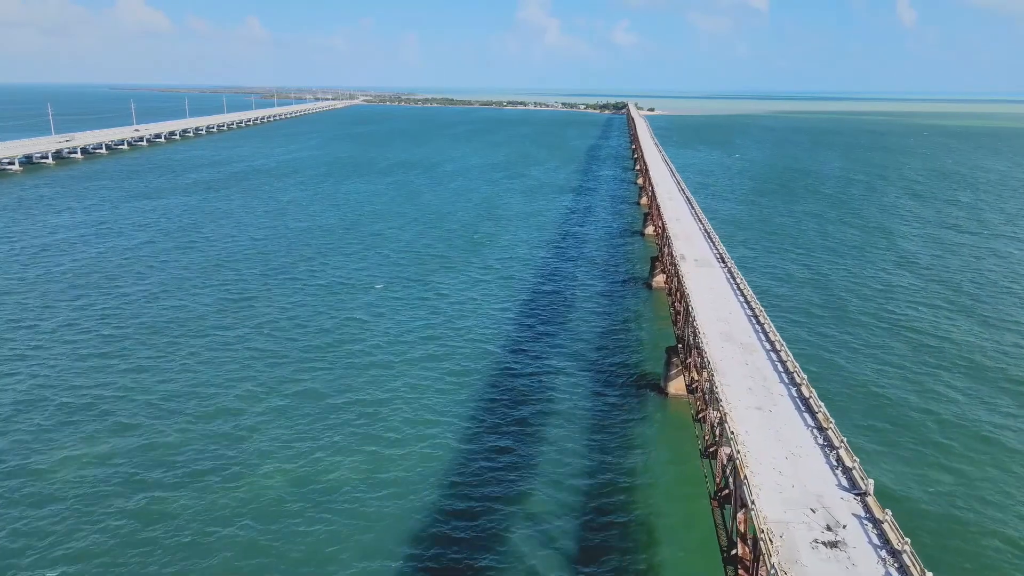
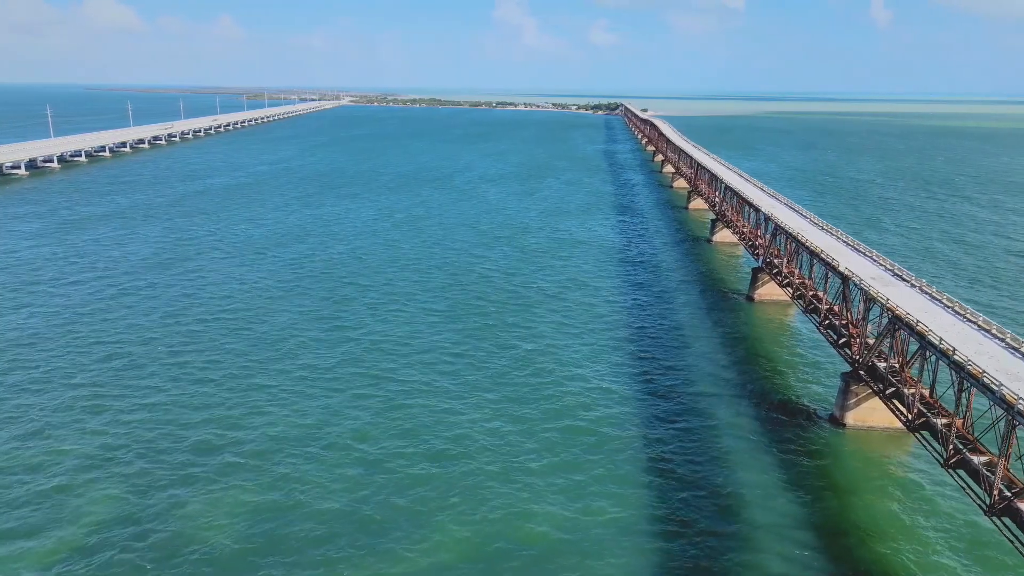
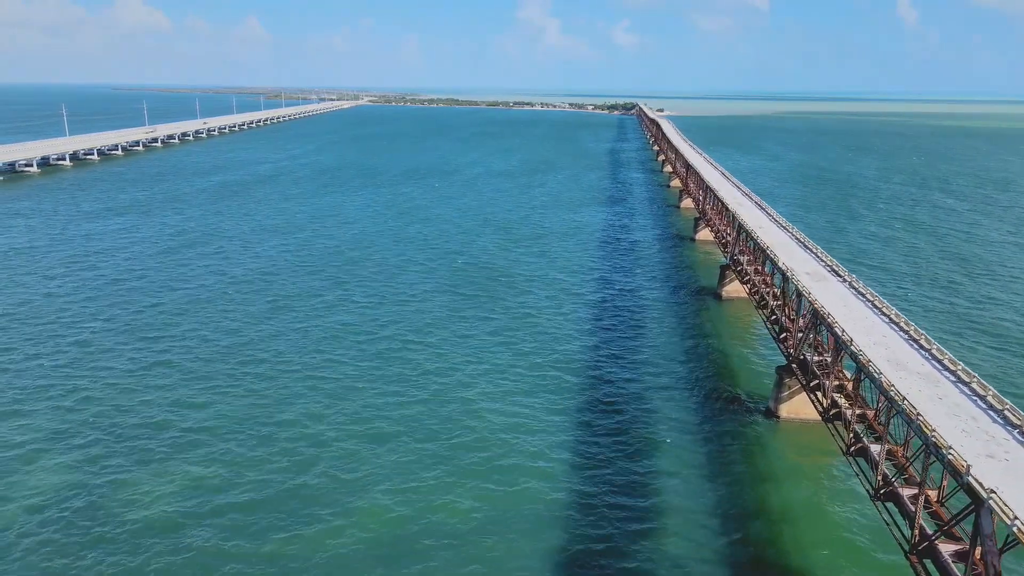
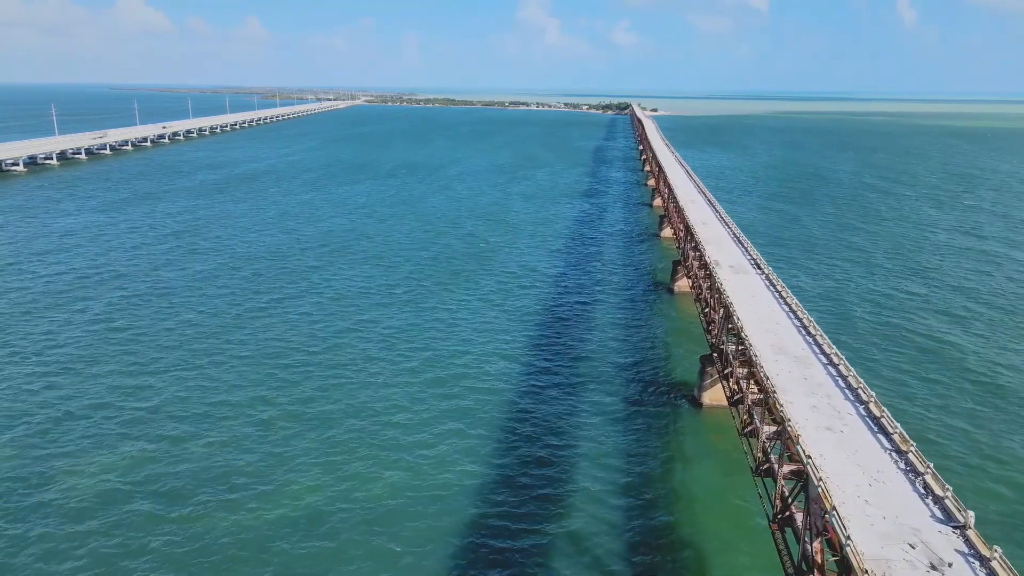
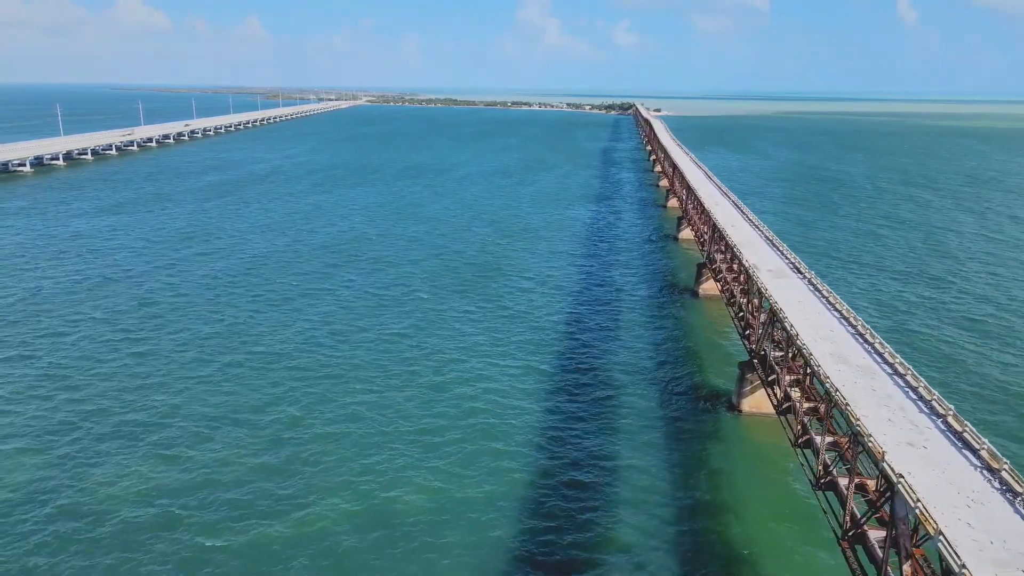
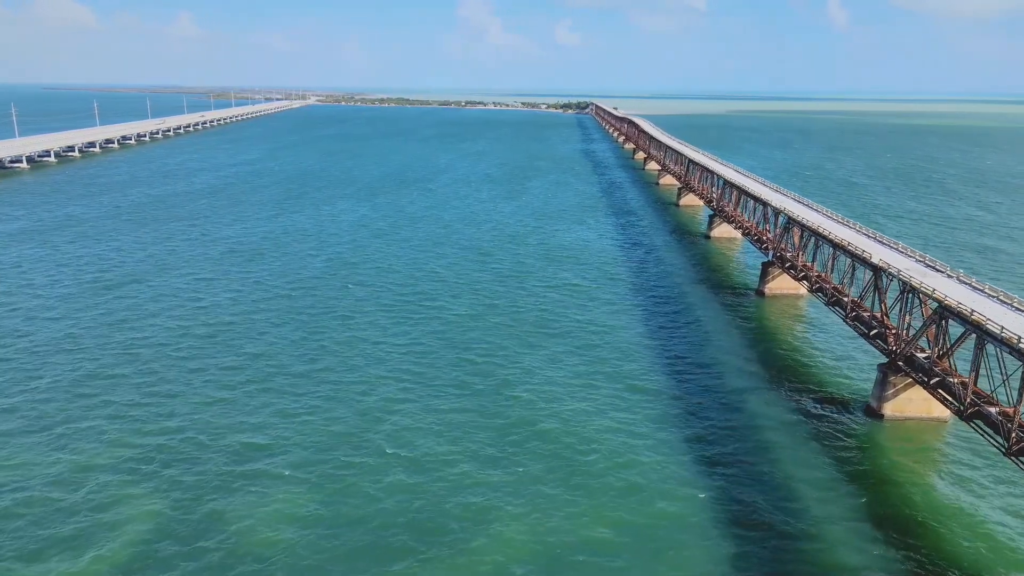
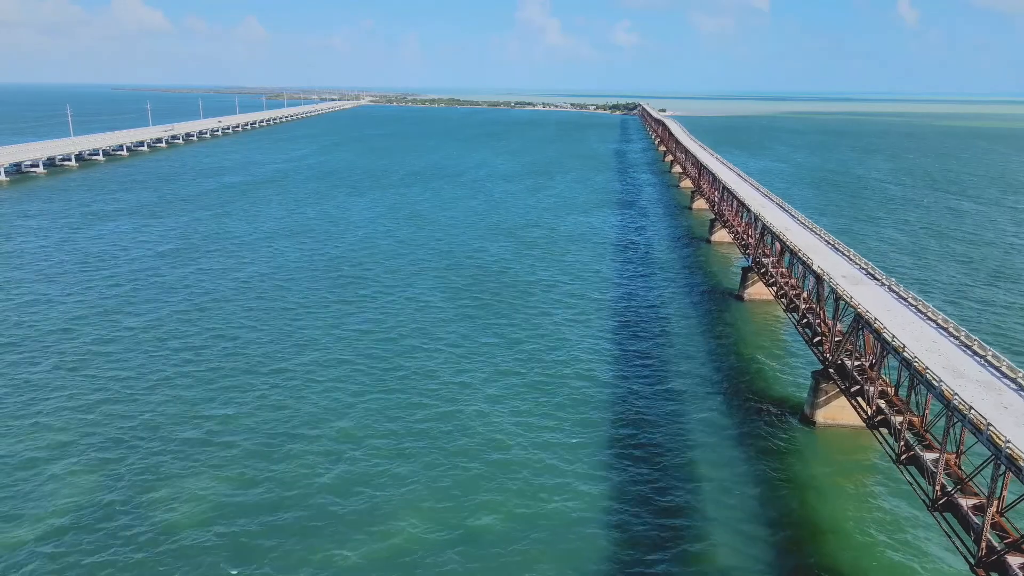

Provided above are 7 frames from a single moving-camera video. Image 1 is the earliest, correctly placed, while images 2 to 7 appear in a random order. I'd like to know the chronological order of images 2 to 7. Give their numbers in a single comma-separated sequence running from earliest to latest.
4, 5, 3, 7, 2, 6
